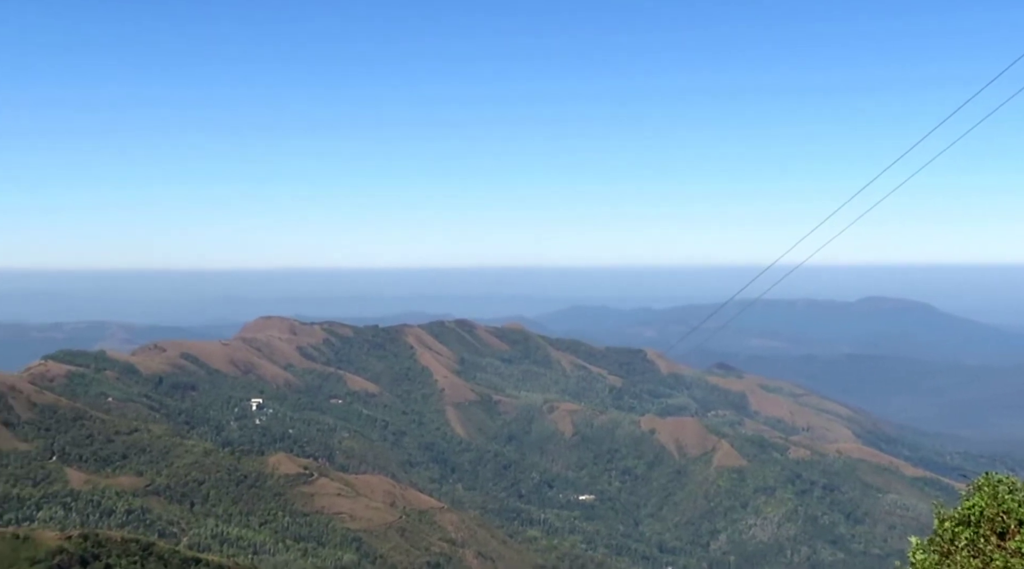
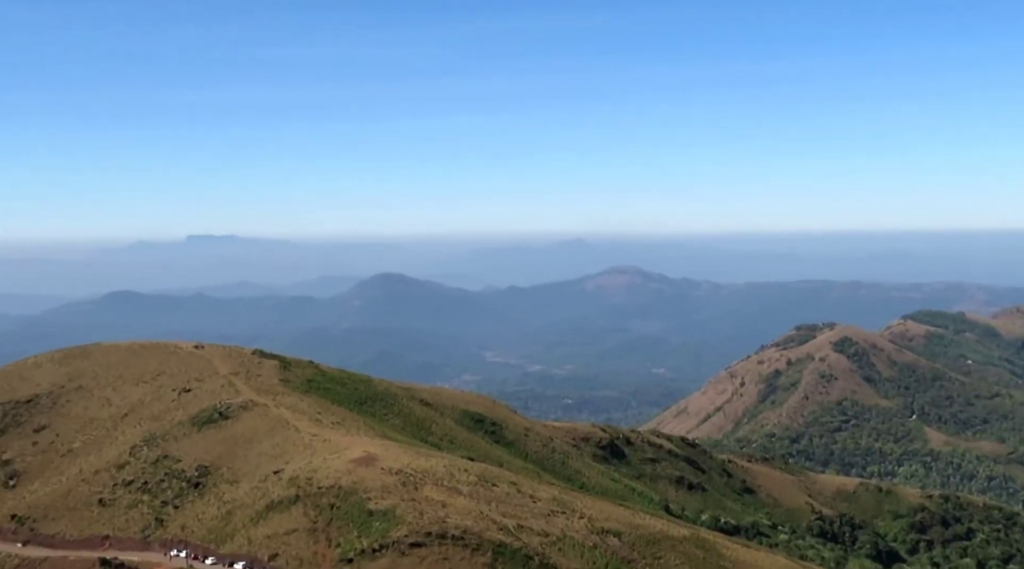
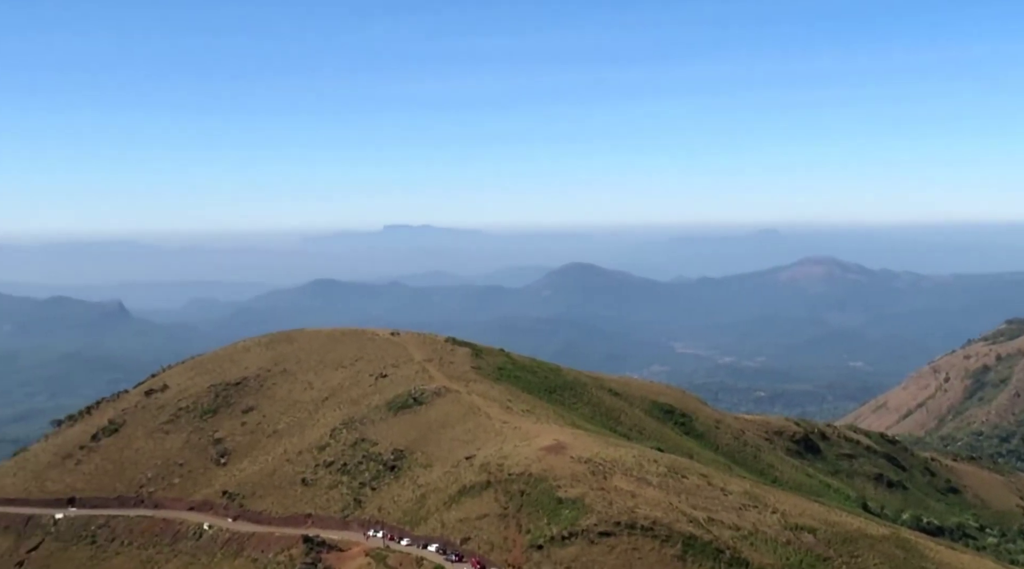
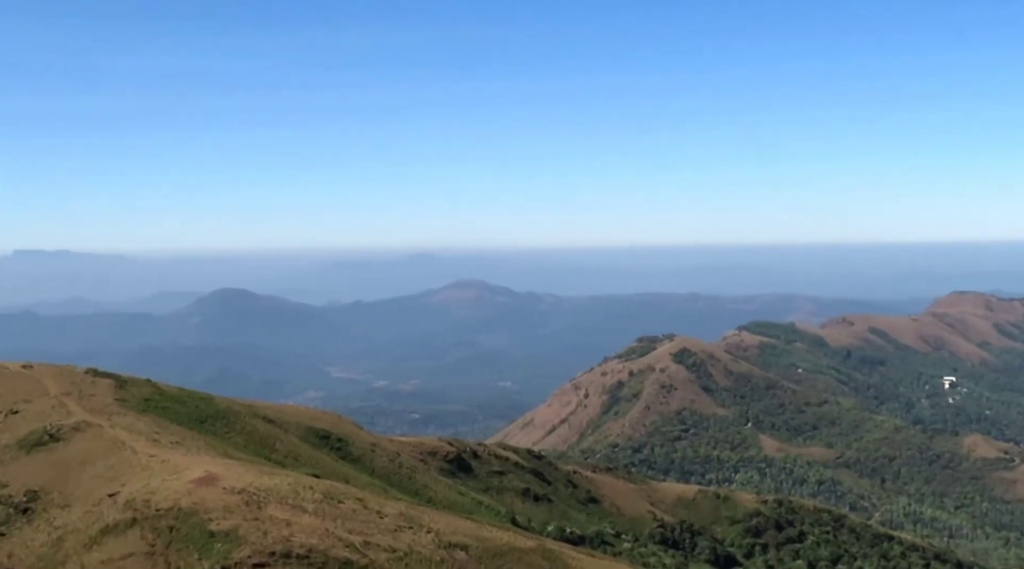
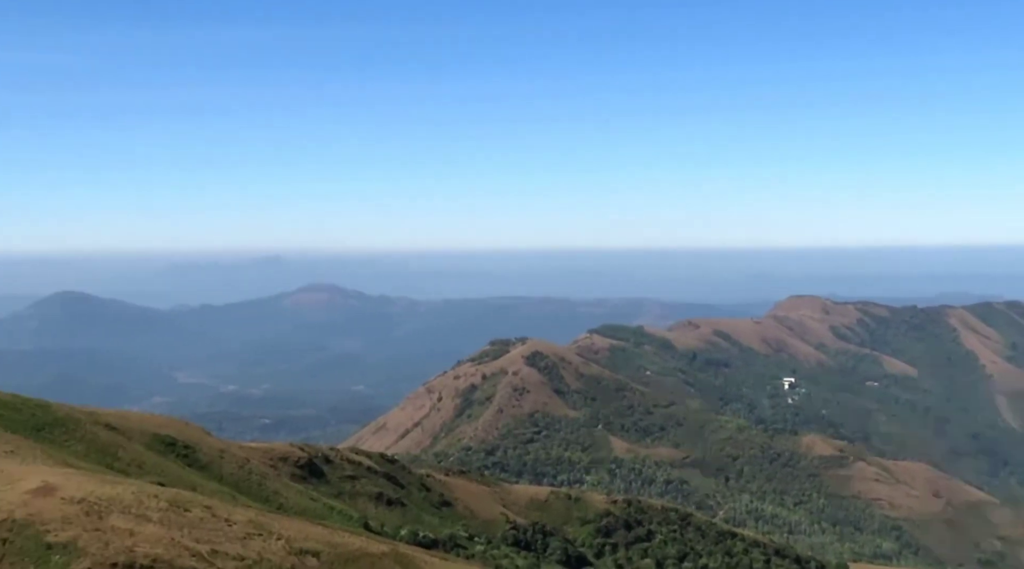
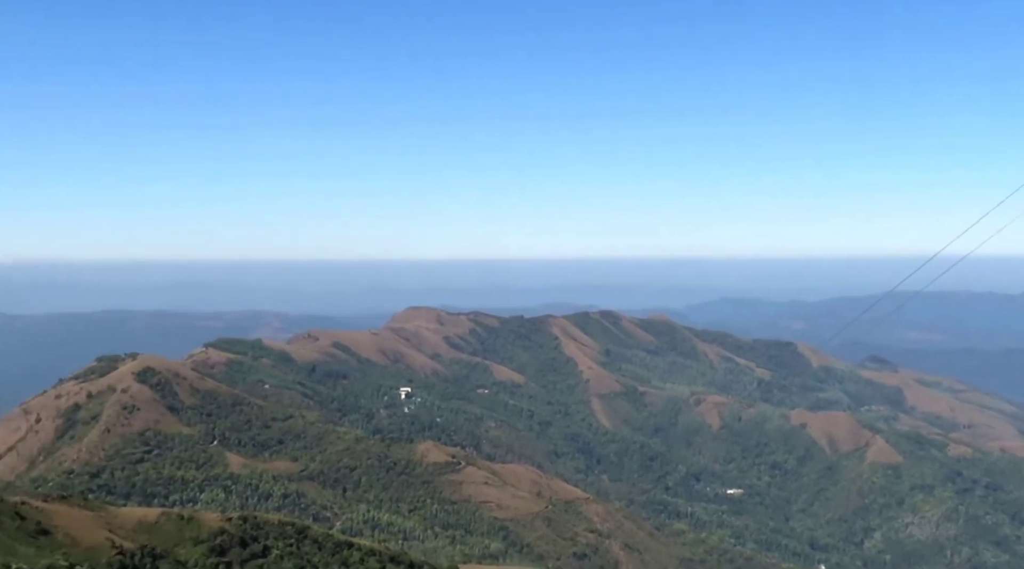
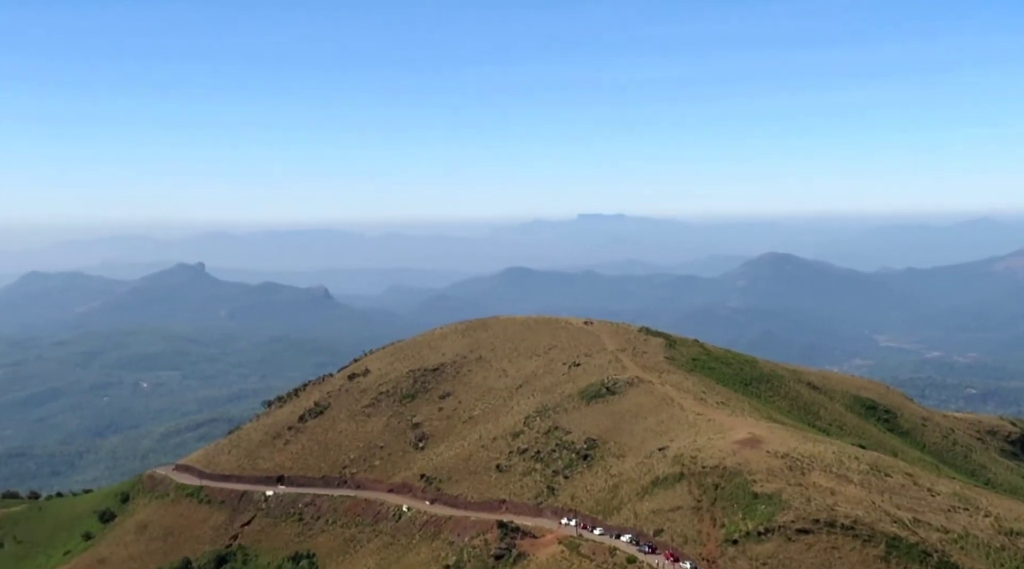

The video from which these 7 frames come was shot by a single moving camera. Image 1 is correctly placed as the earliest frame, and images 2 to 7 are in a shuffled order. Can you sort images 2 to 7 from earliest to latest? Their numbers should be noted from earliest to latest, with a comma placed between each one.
6, 5, 4, 2, 3, 7
